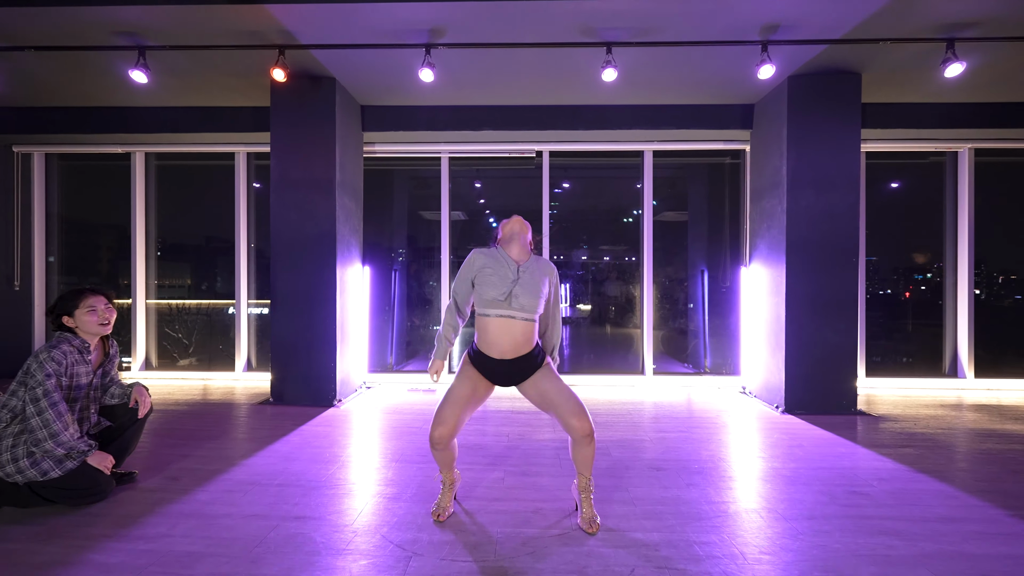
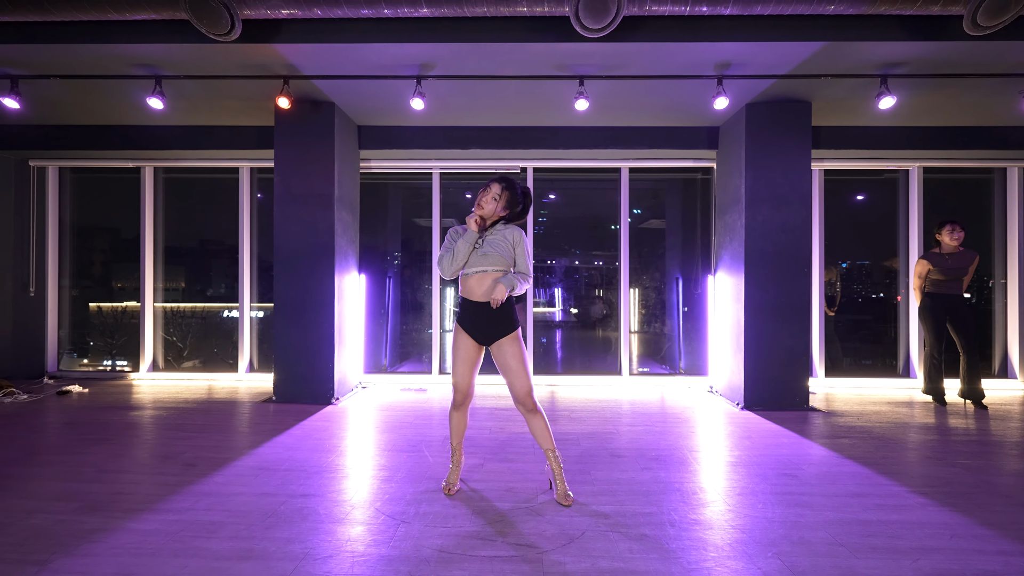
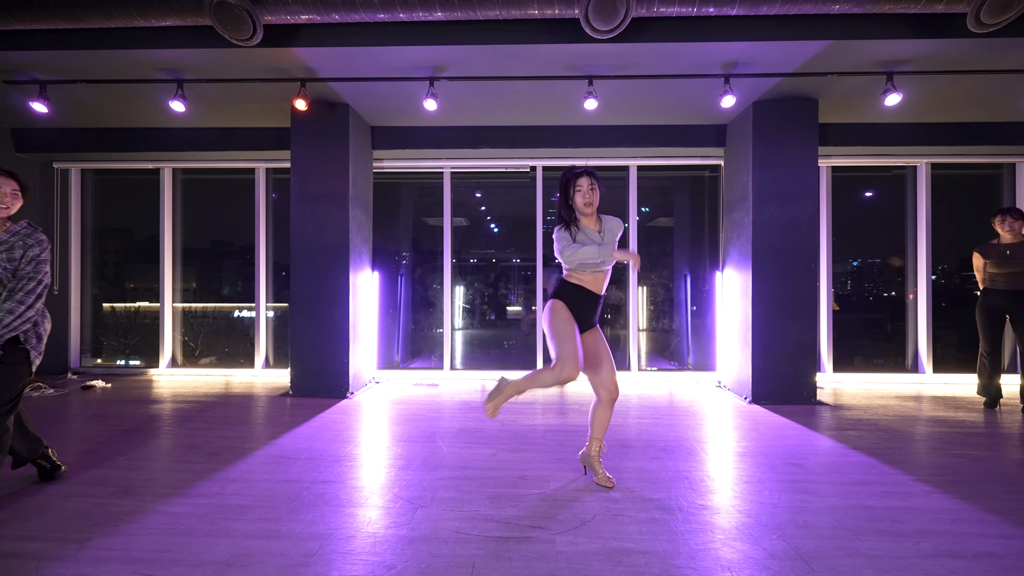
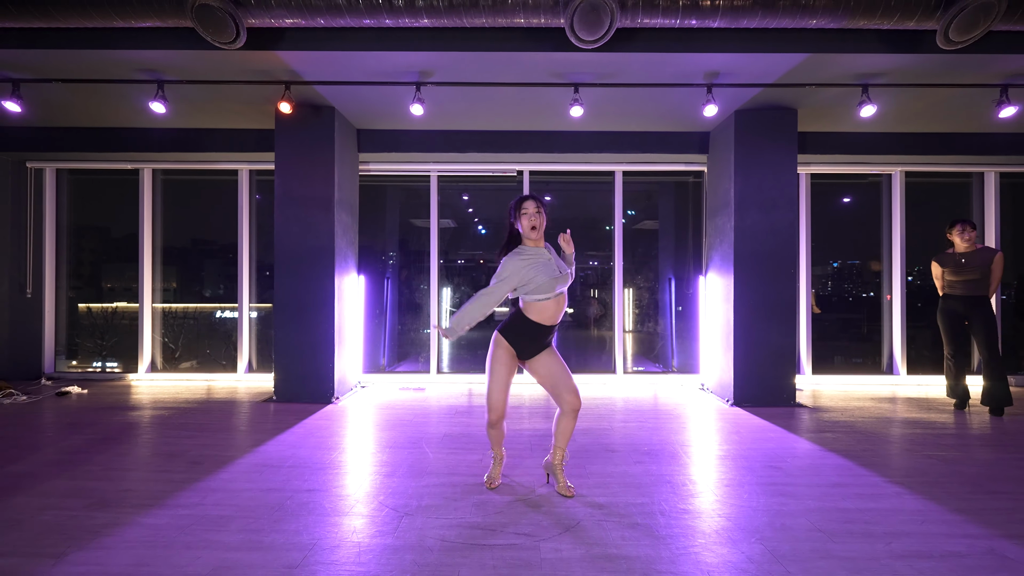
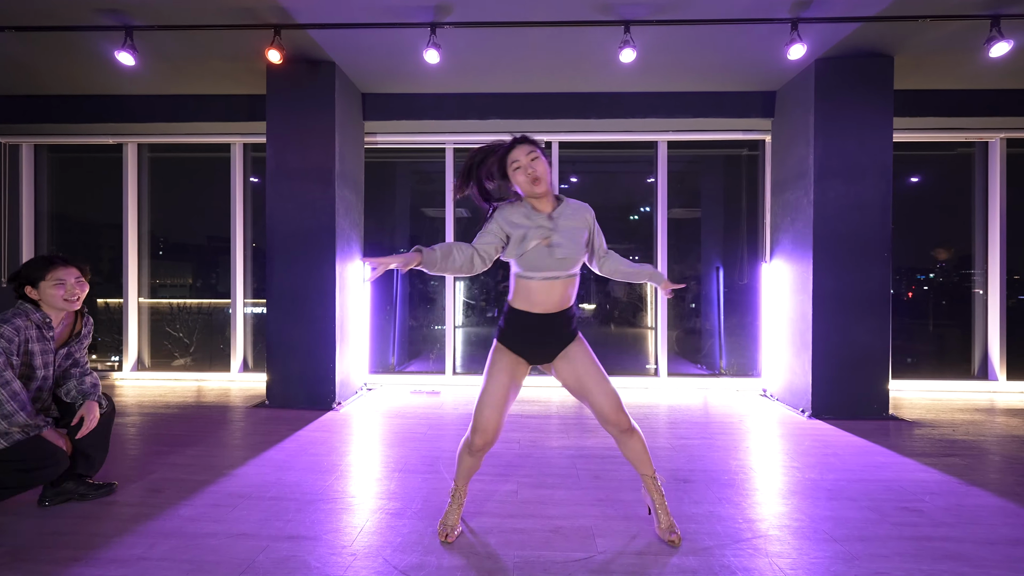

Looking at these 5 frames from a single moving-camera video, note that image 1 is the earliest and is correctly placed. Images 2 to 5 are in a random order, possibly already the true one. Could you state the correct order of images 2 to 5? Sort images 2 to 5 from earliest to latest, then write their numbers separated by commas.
5, 3, 4, 2
